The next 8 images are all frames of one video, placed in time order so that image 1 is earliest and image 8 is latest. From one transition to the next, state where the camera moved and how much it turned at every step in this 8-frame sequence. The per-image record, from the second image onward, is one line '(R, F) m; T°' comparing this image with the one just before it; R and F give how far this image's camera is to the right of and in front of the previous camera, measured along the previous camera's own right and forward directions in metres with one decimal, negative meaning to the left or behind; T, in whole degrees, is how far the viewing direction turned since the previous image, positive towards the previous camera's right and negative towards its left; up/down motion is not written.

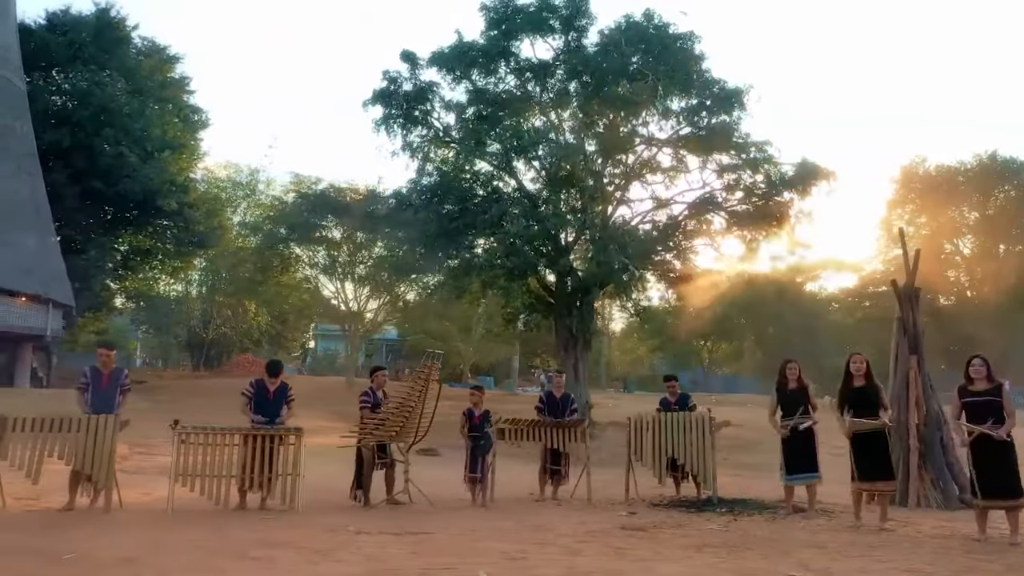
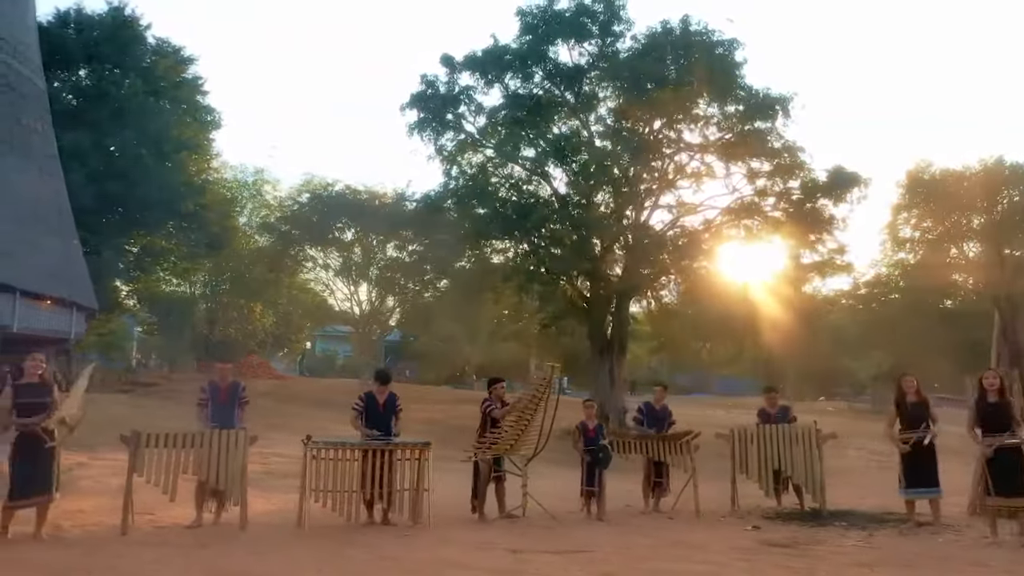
(-1.2, 0.0) m; +1°
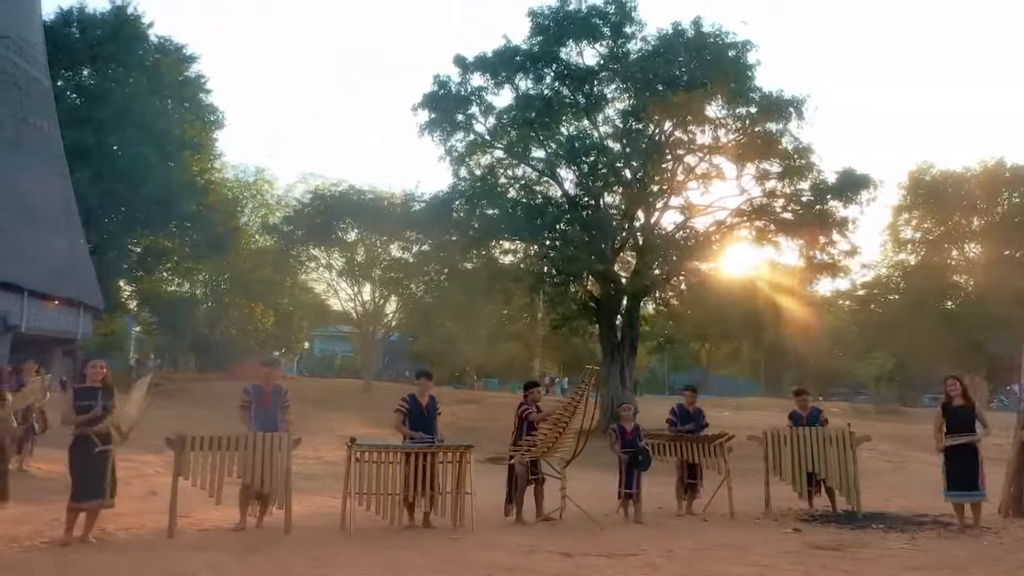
(-0.4, 0.0) m; +1°
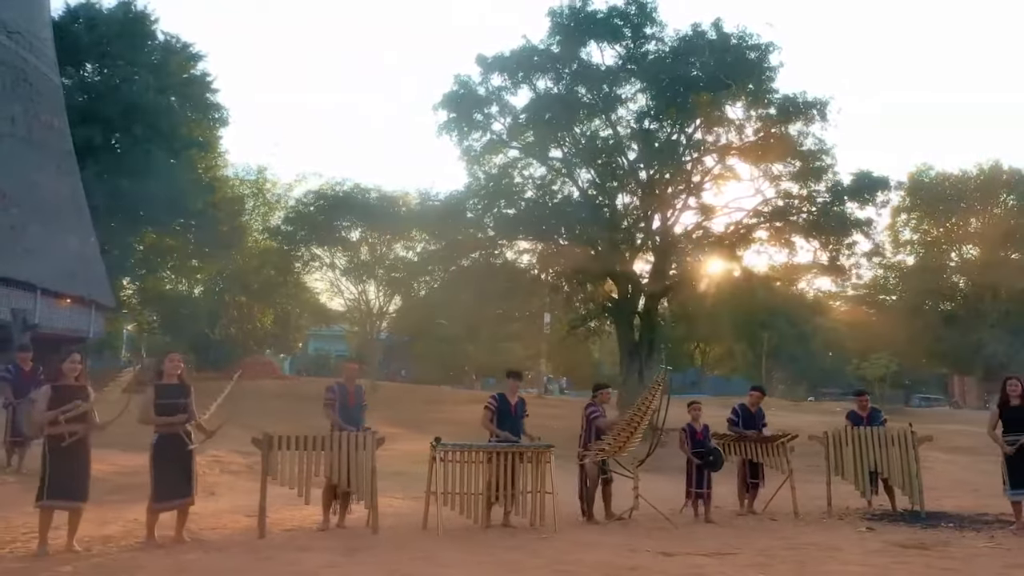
(-0.8, 0.0) m; +1°
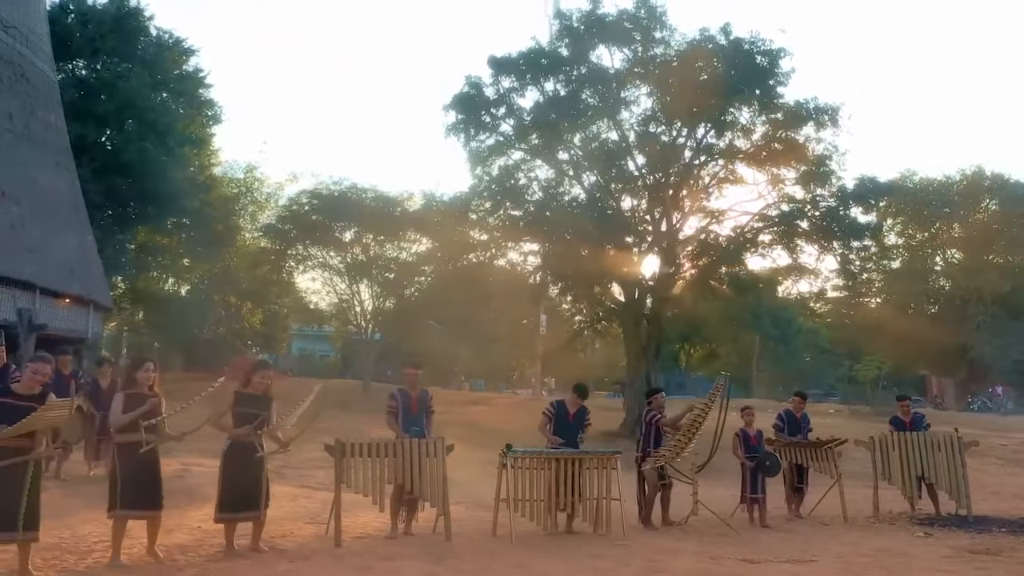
(-0.8, 0.0) m; +2°
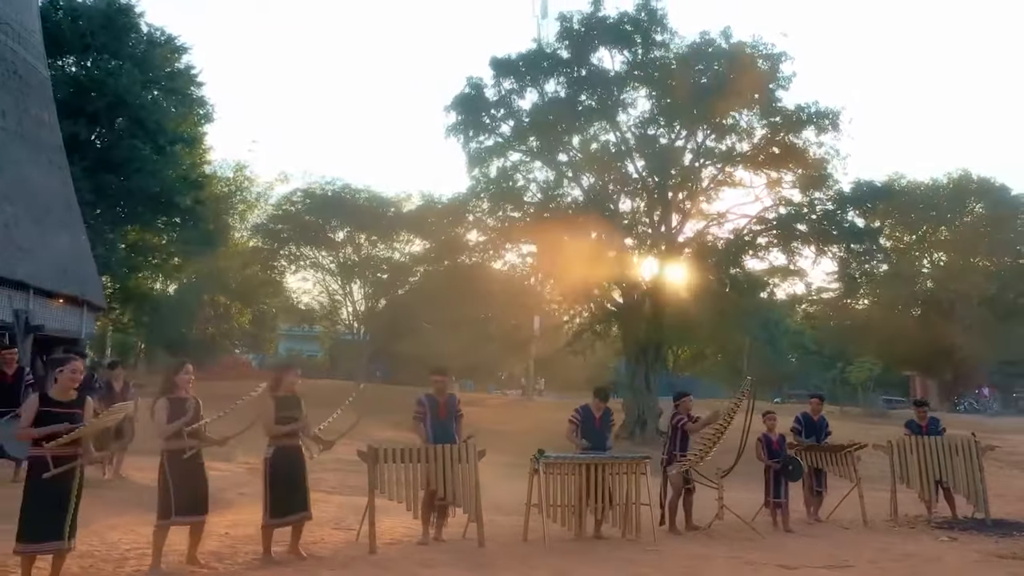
(-0.4, 0.0) m; +1°
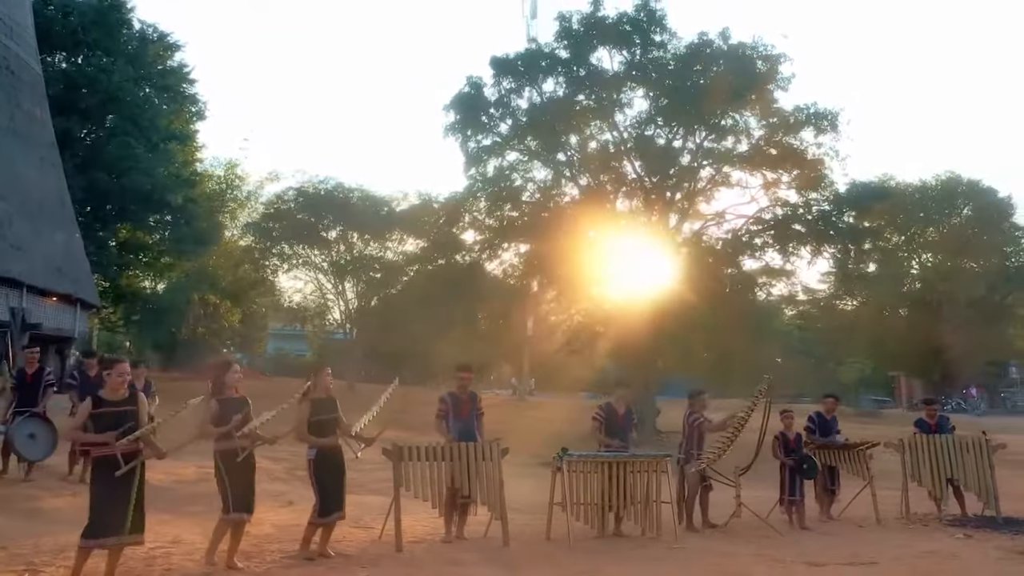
(-0.3, 0.0) m; +1°
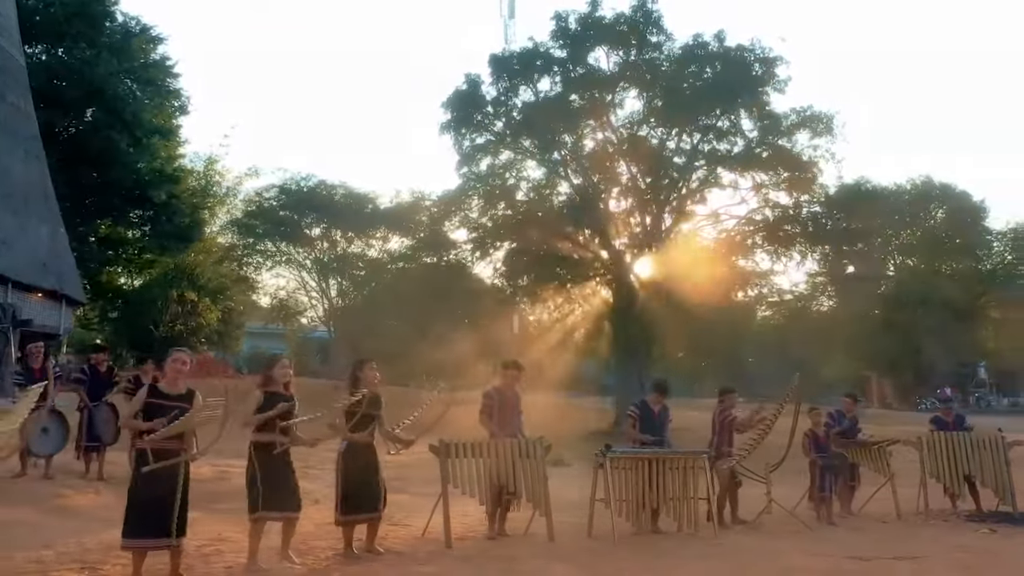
(-0.6, 0.0) m; +2°
